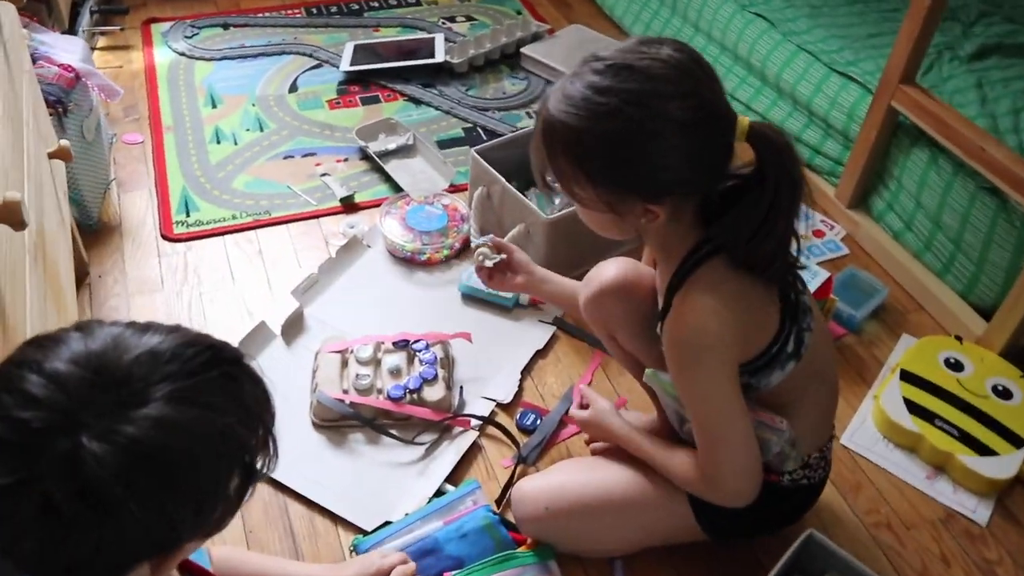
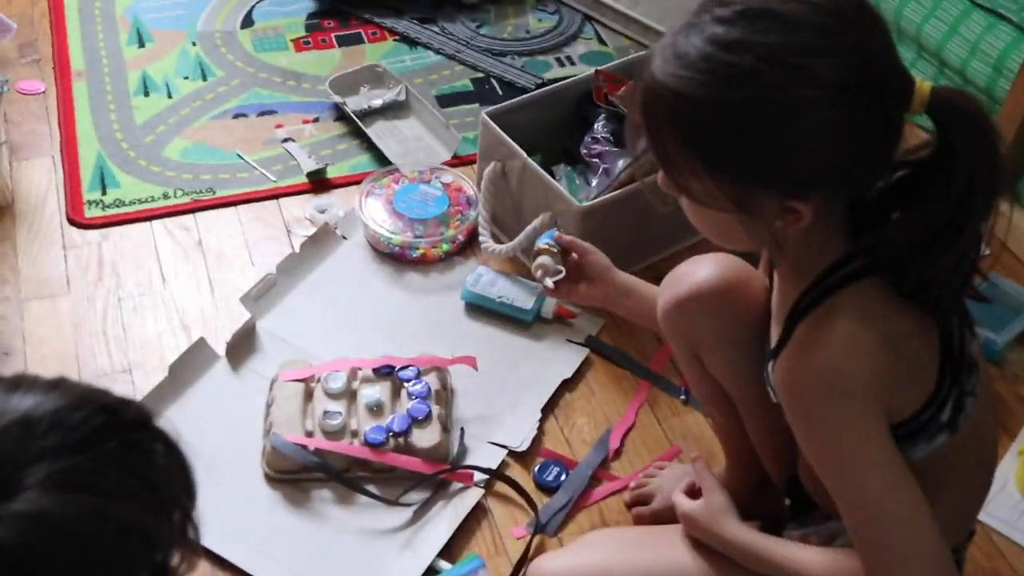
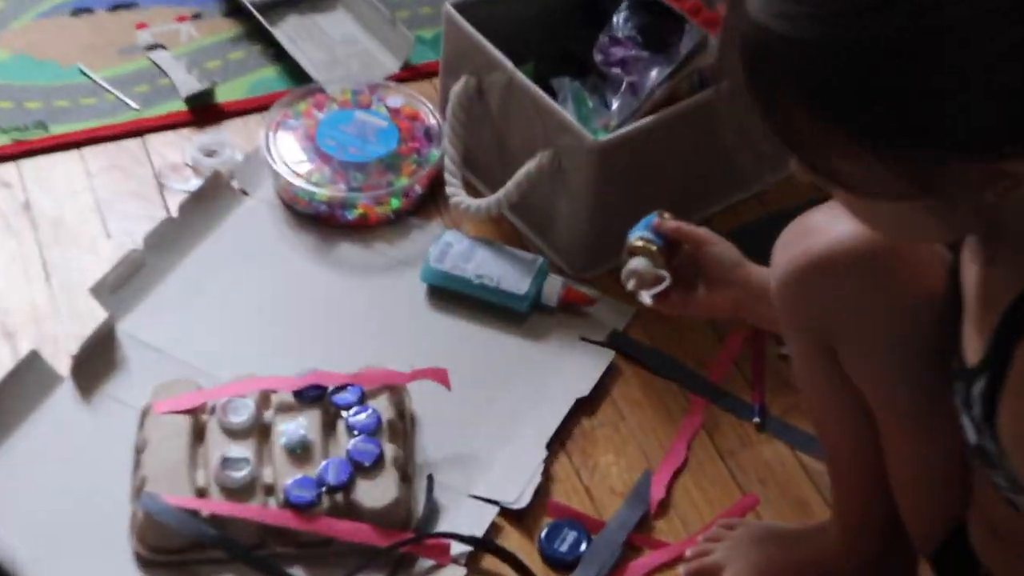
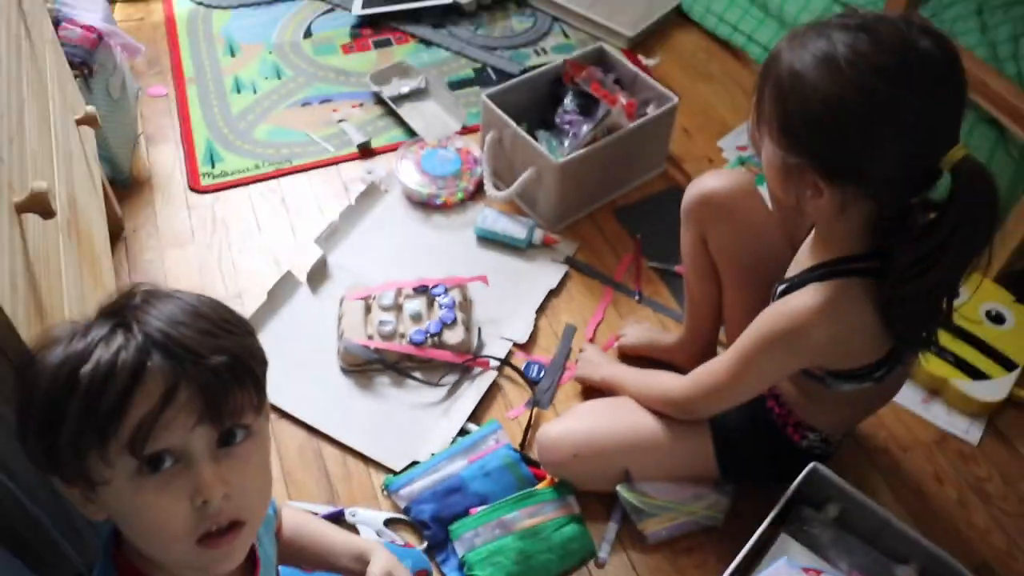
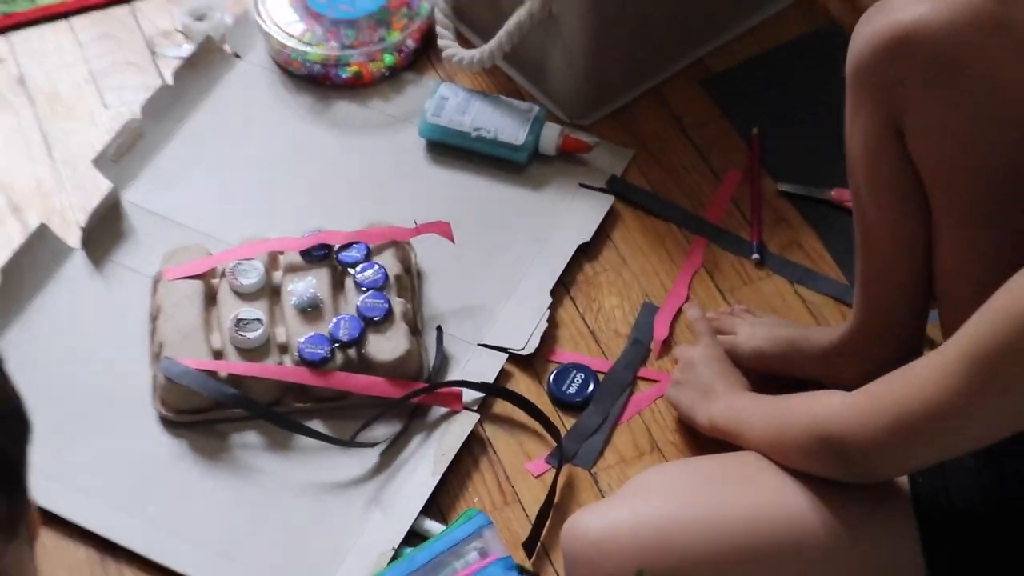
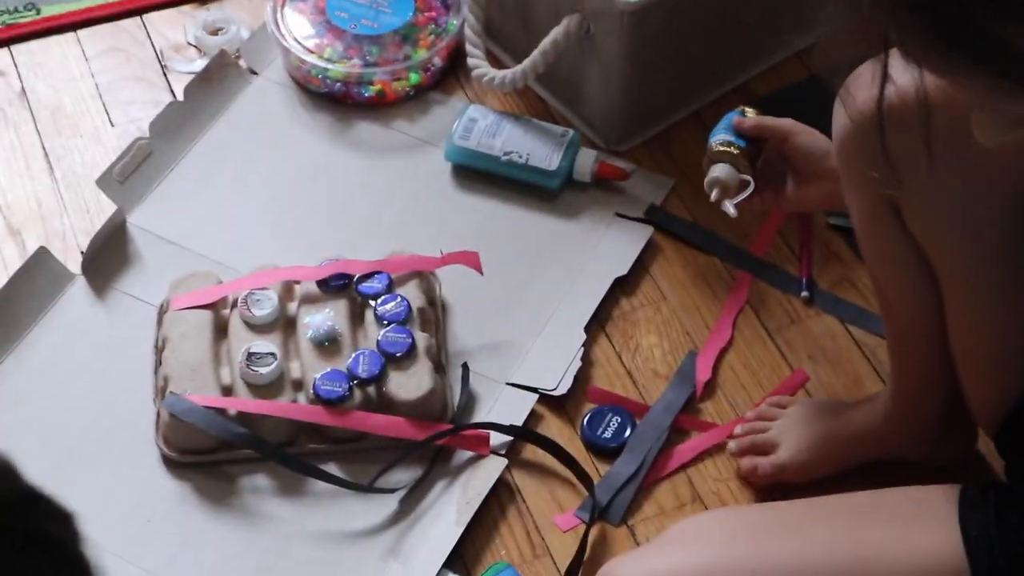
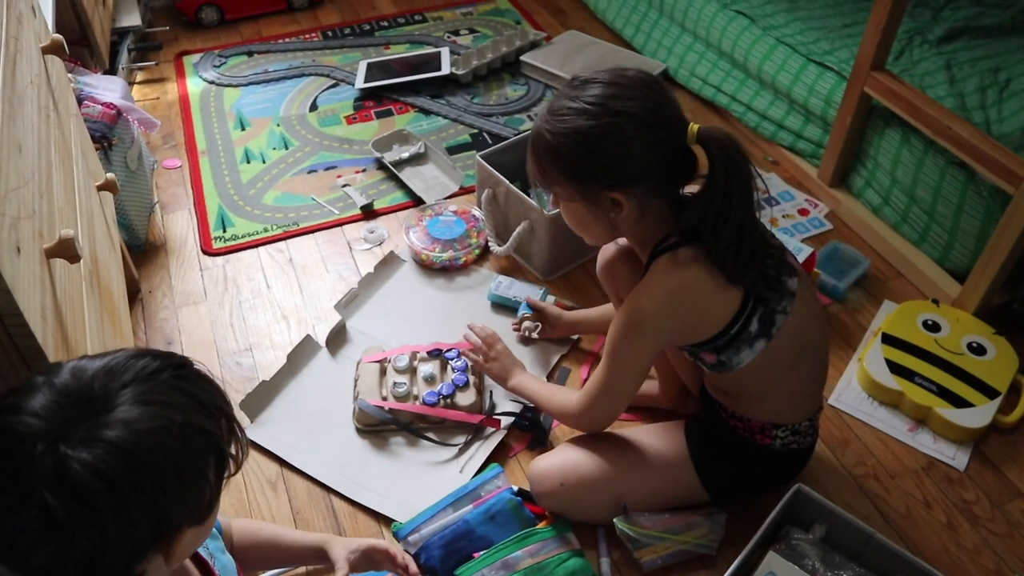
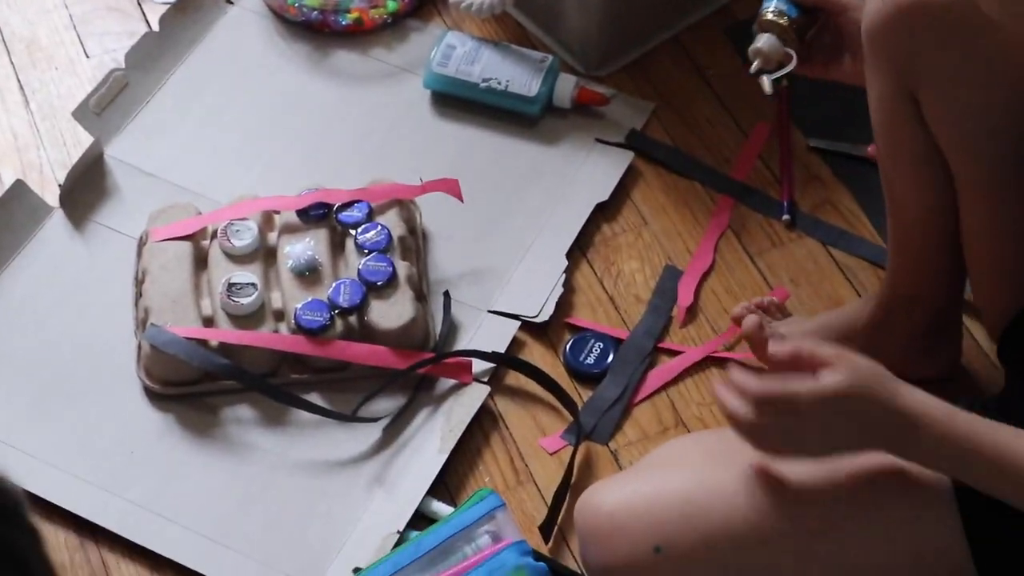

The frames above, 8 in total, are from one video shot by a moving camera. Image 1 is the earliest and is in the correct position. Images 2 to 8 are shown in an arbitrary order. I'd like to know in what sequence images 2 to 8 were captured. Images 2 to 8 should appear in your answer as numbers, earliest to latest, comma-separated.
2, 3, 6, 8, 5, 4, 7
